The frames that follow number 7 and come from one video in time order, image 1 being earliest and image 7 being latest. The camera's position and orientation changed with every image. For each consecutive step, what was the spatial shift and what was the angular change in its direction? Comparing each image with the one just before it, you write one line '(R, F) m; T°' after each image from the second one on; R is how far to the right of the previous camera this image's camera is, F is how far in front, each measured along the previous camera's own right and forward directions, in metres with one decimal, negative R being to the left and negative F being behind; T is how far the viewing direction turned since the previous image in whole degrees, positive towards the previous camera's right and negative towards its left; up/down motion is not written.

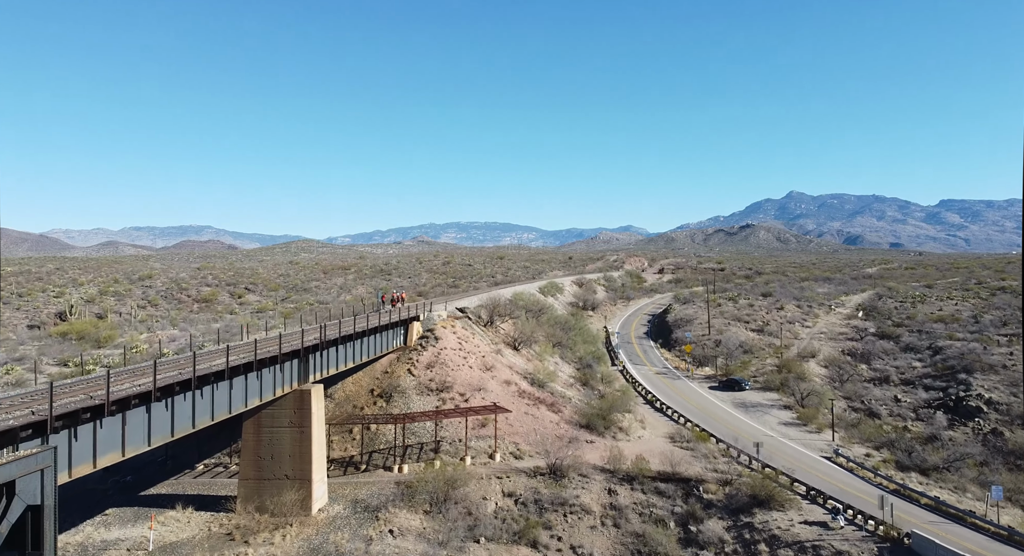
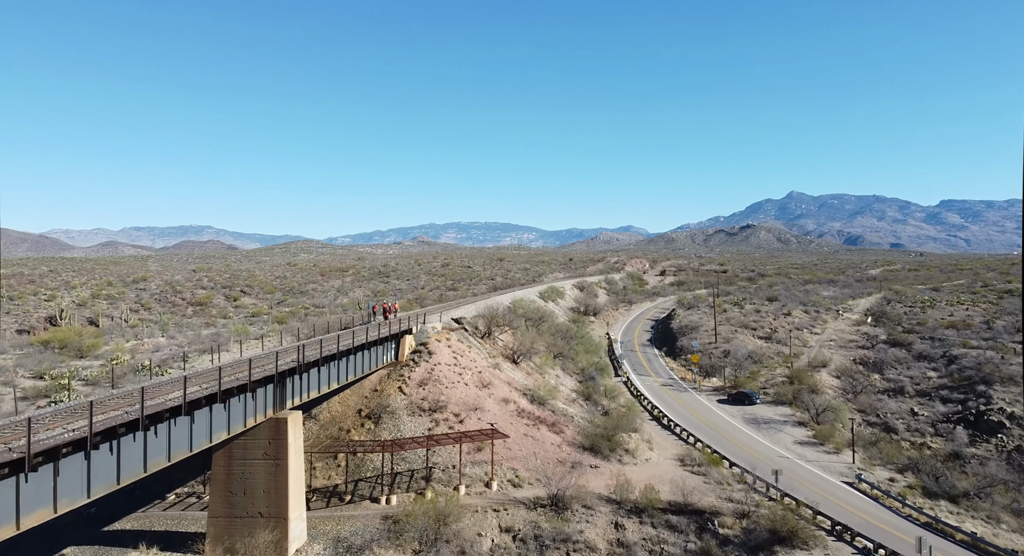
(+0.1, +1.9) m; 0°
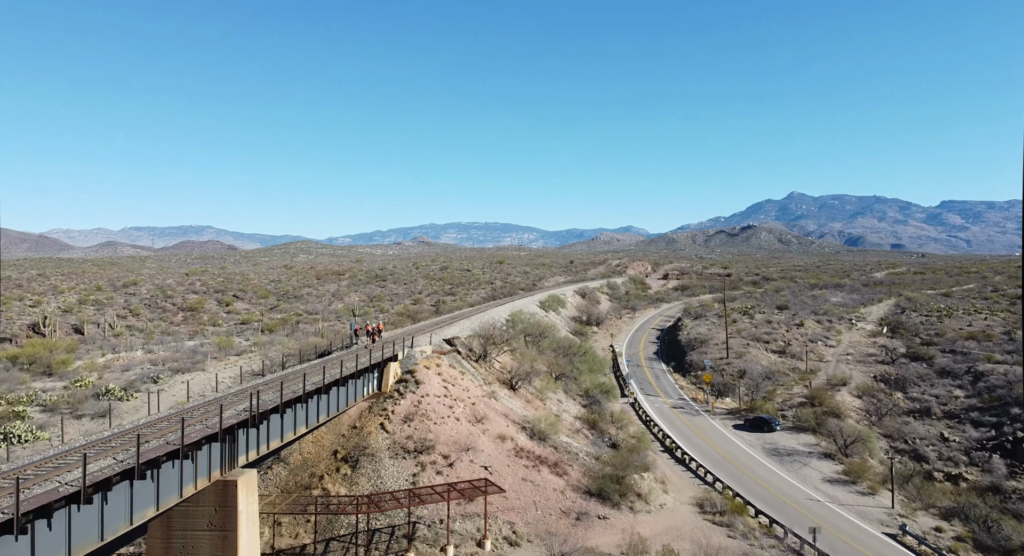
(+0.1, +3.0) m; 0°
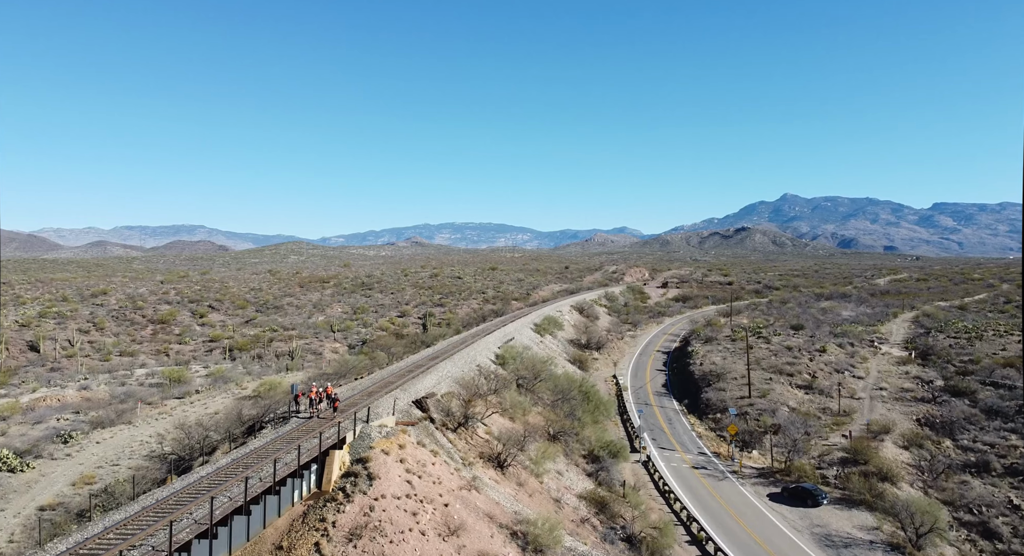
(+0.2, +6.2) m; 0°
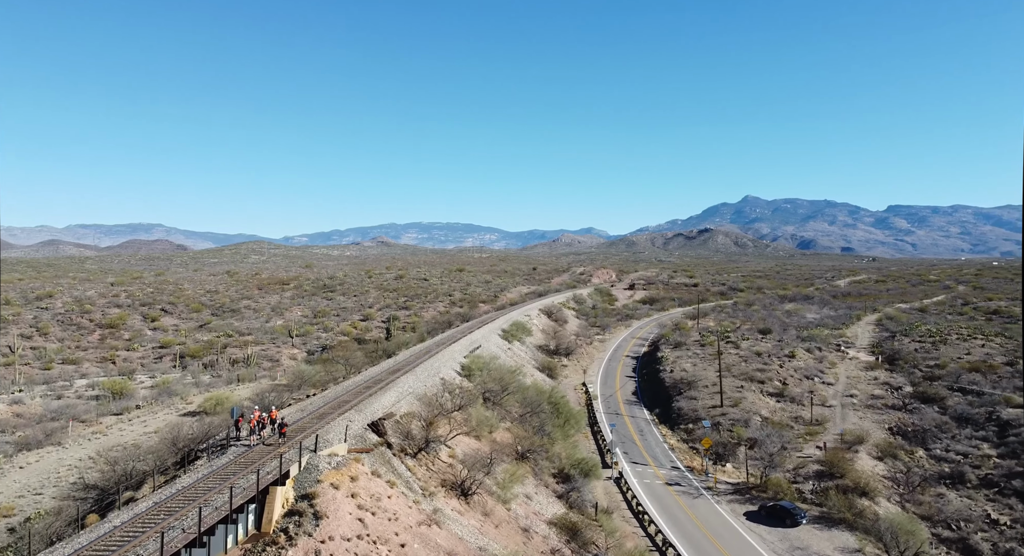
(0.0, +1.8) m; +3°
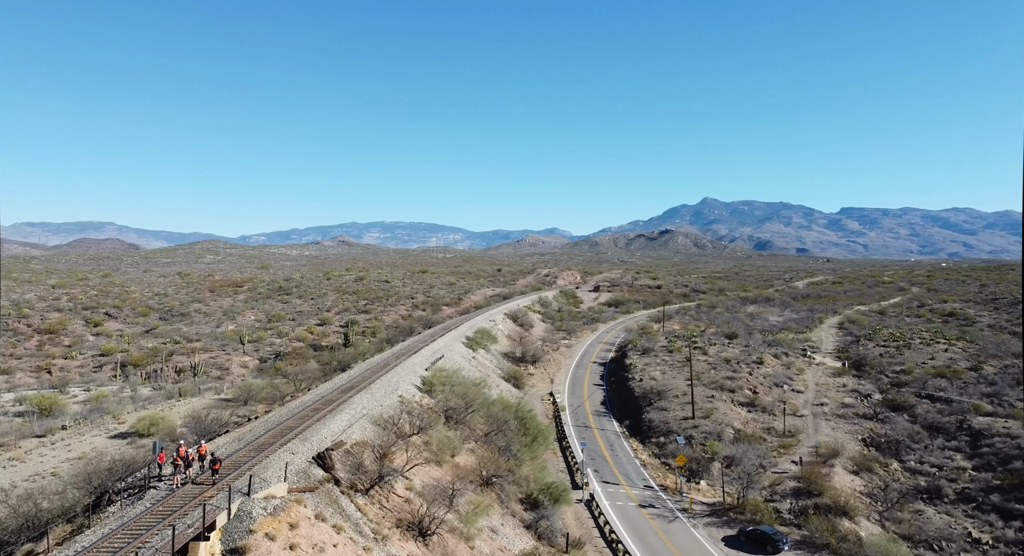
(0.0, +2.1) m; +3°
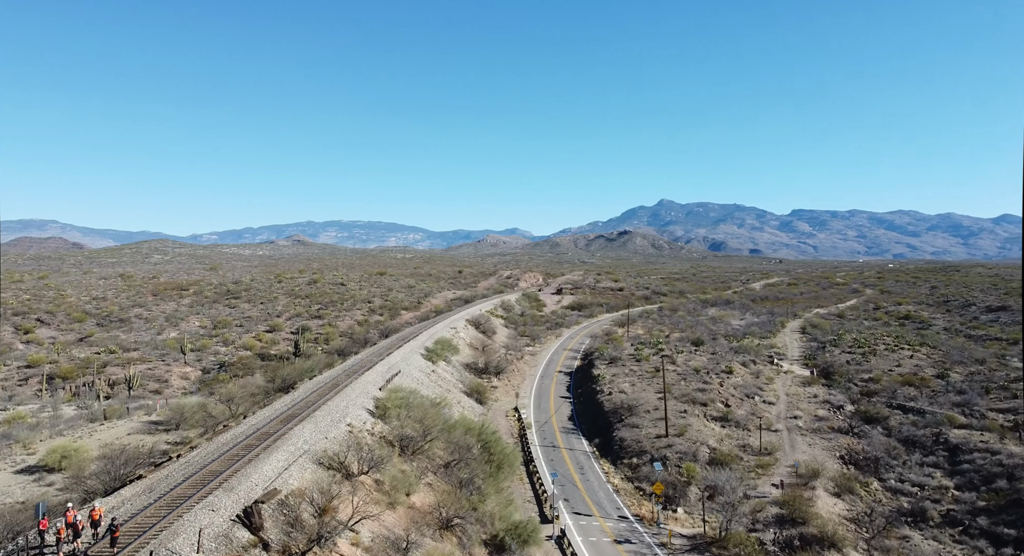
(-0.2, +2.8) m; +3°
